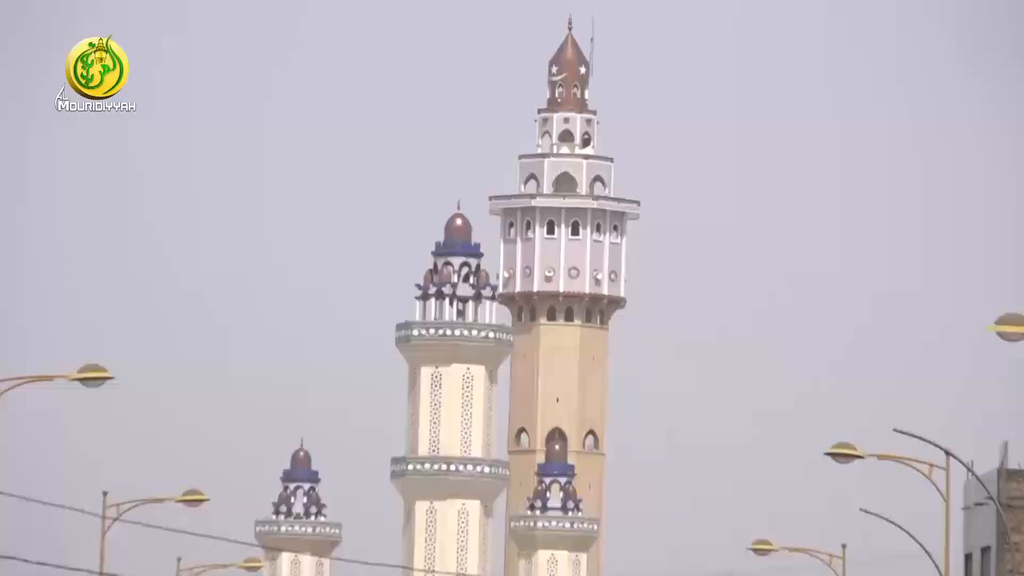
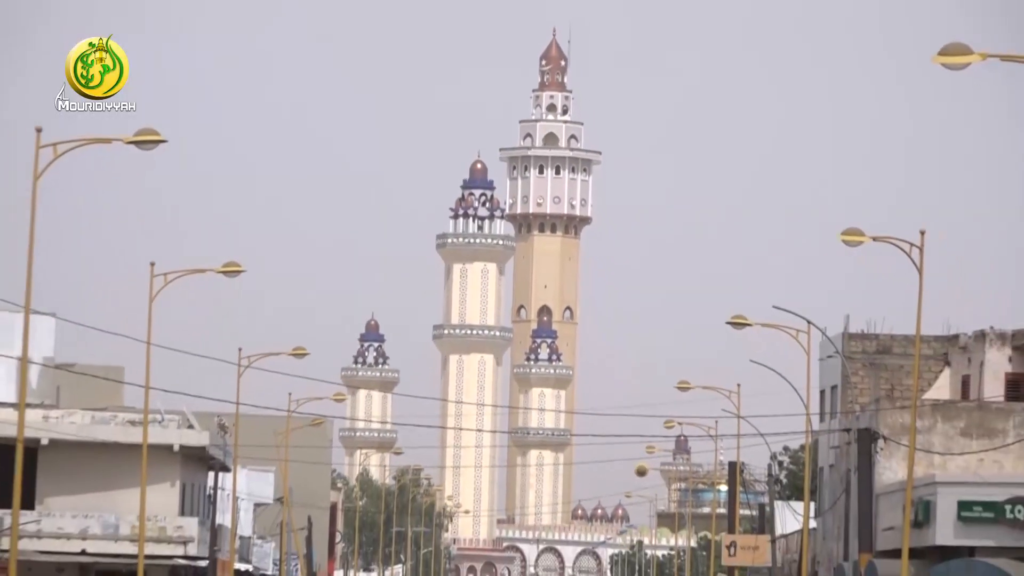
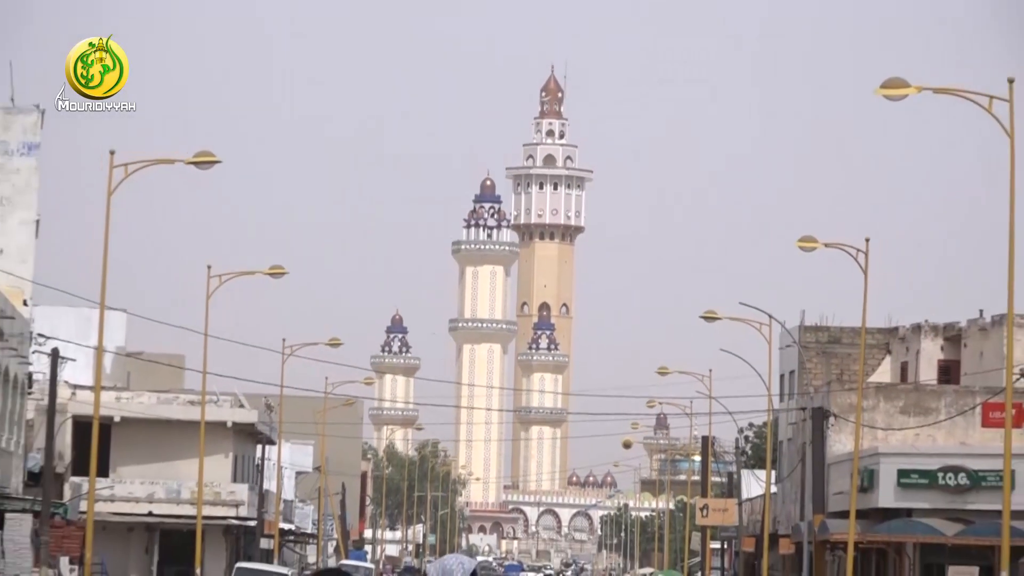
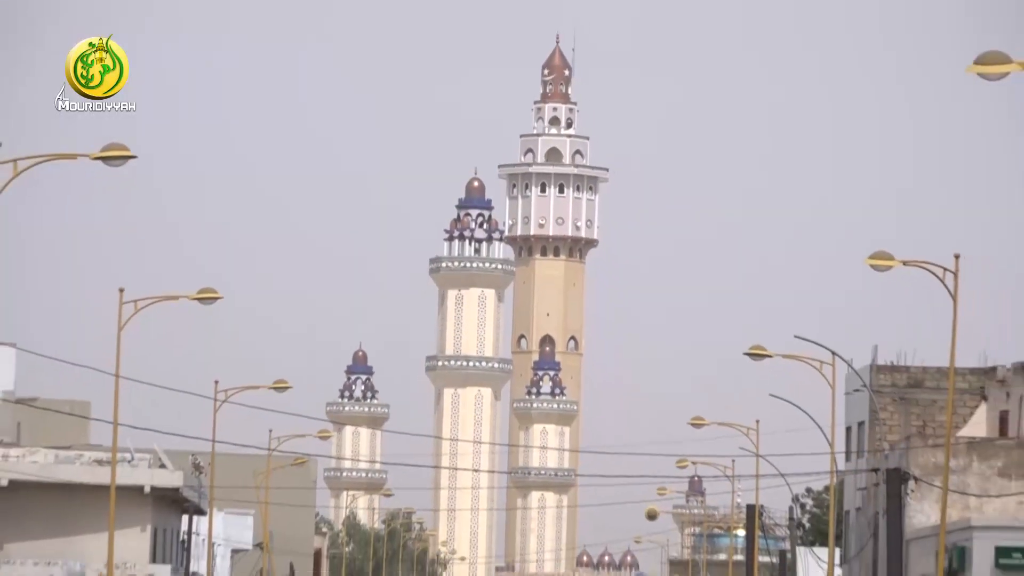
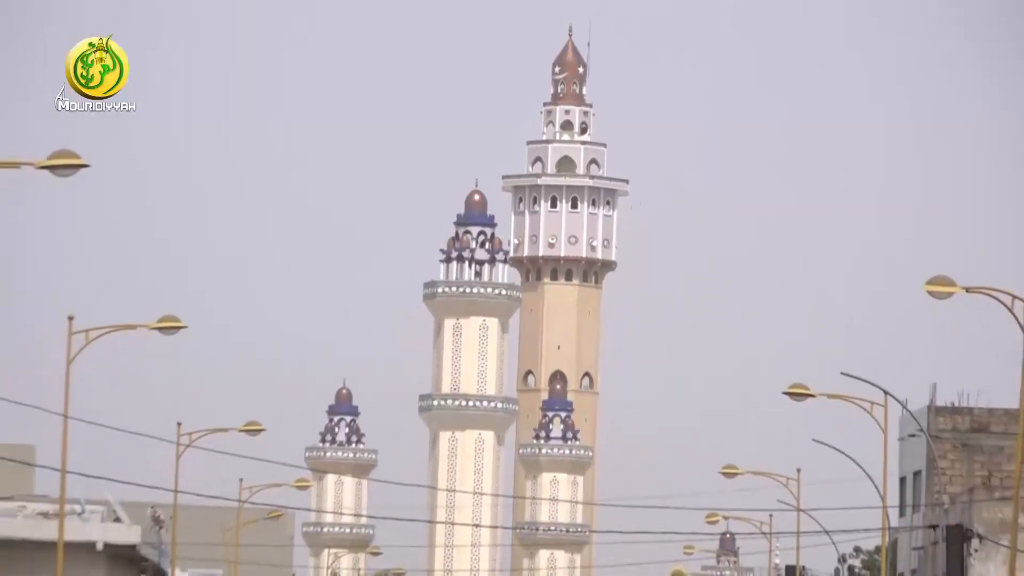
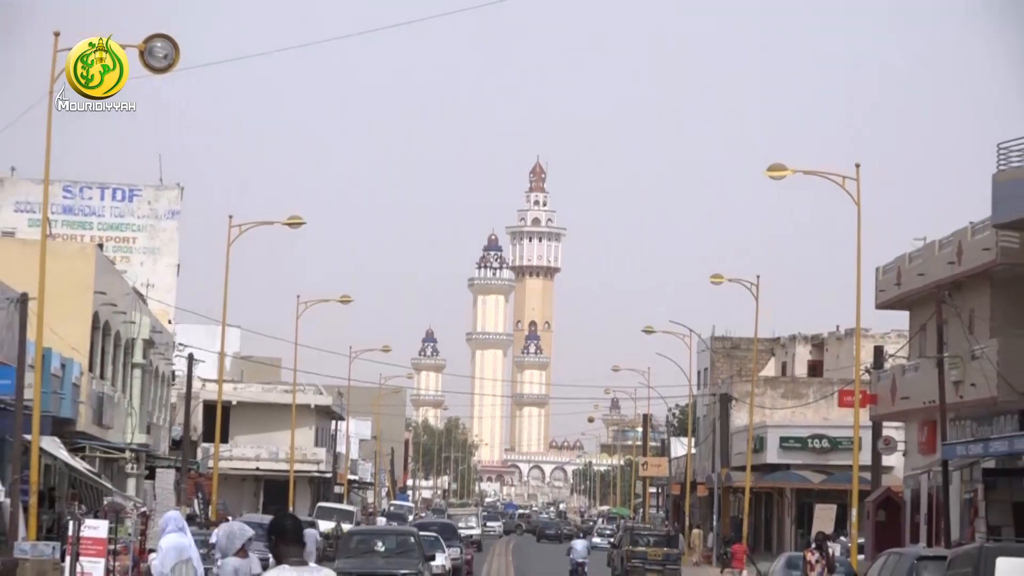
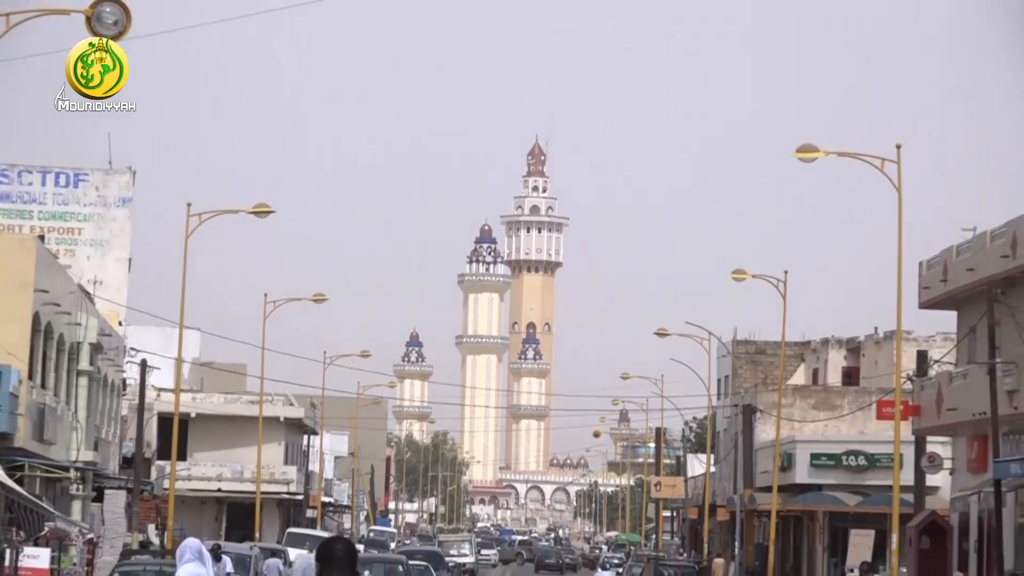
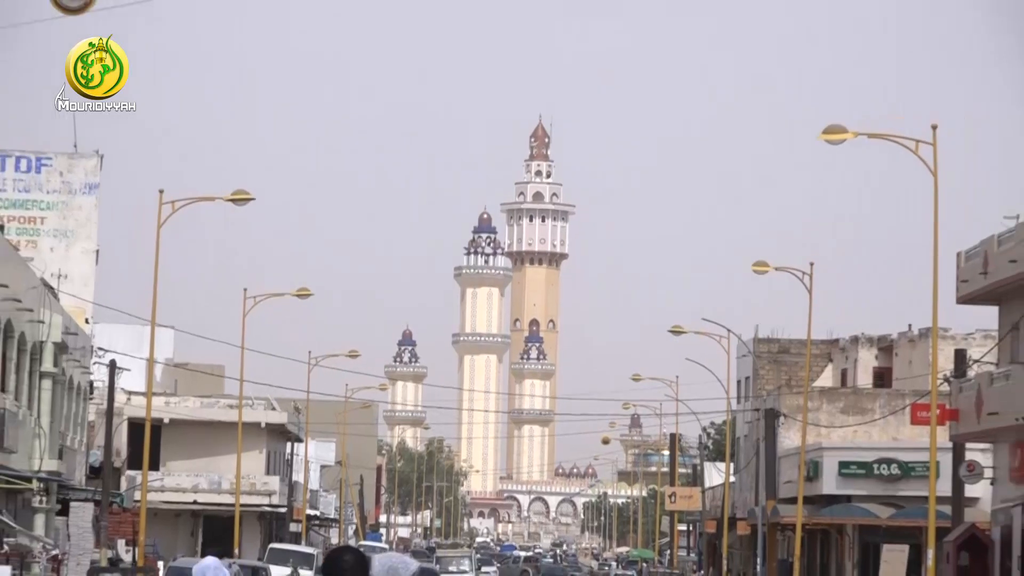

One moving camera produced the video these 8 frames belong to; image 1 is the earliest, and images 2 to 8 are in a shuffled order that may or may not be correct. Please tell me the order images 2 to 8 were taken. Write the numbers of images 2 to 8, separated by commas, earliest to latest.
5, 4, 2, 3, 8, 7, 6
